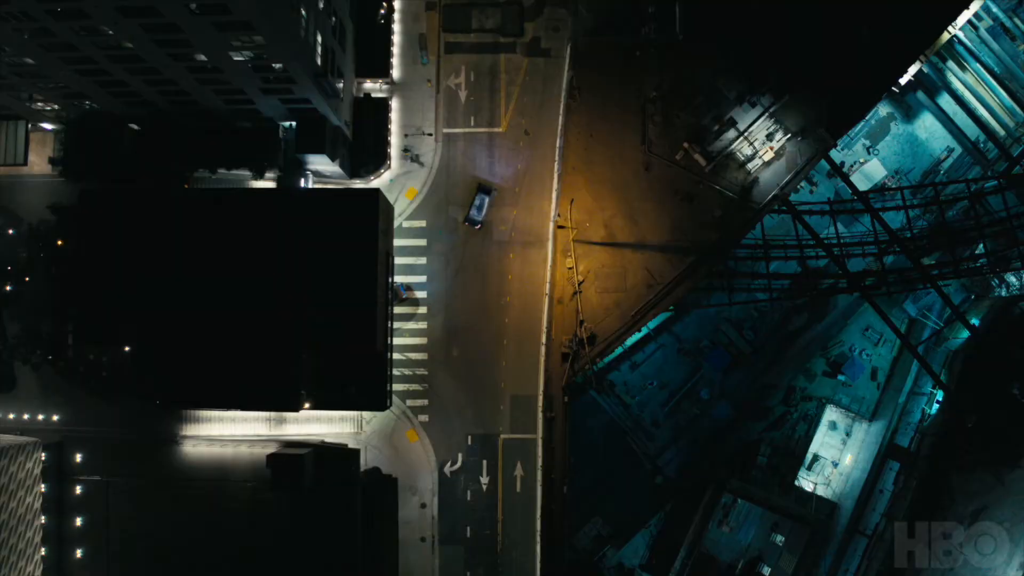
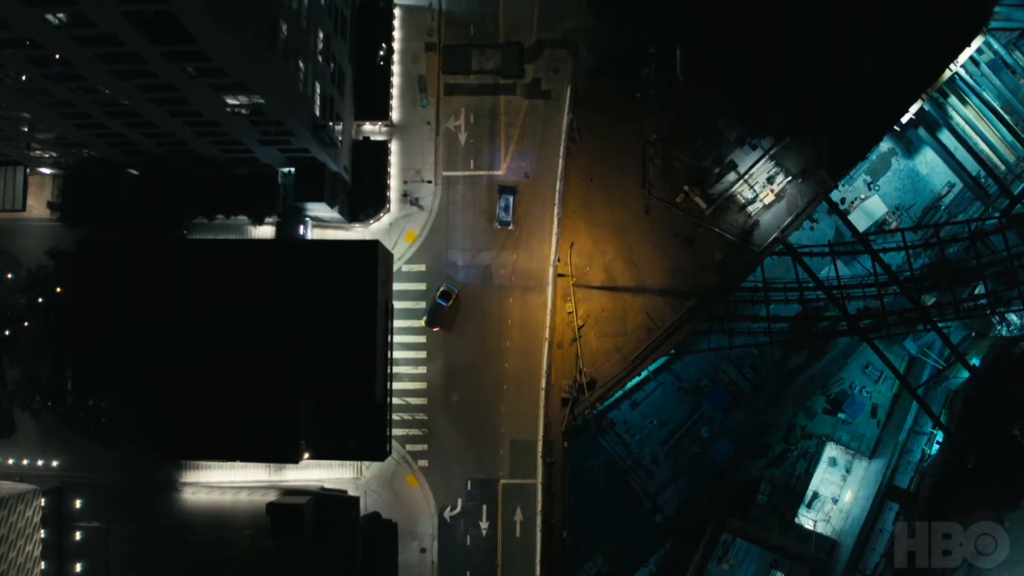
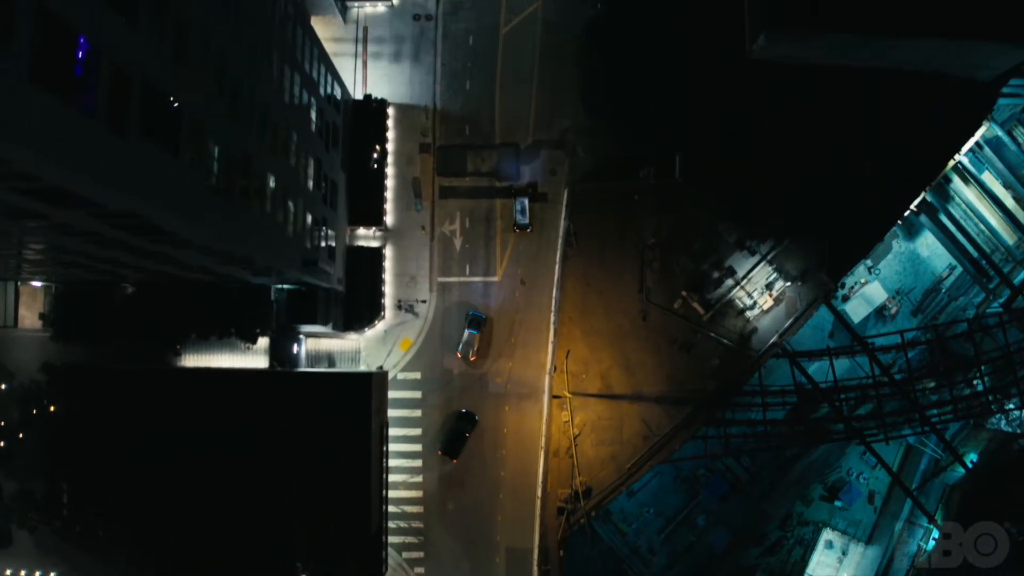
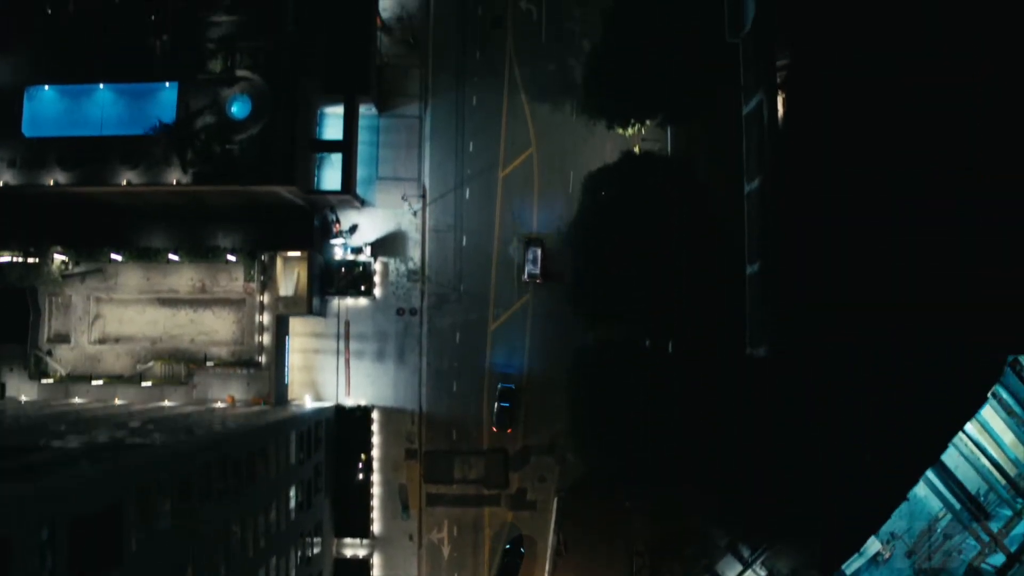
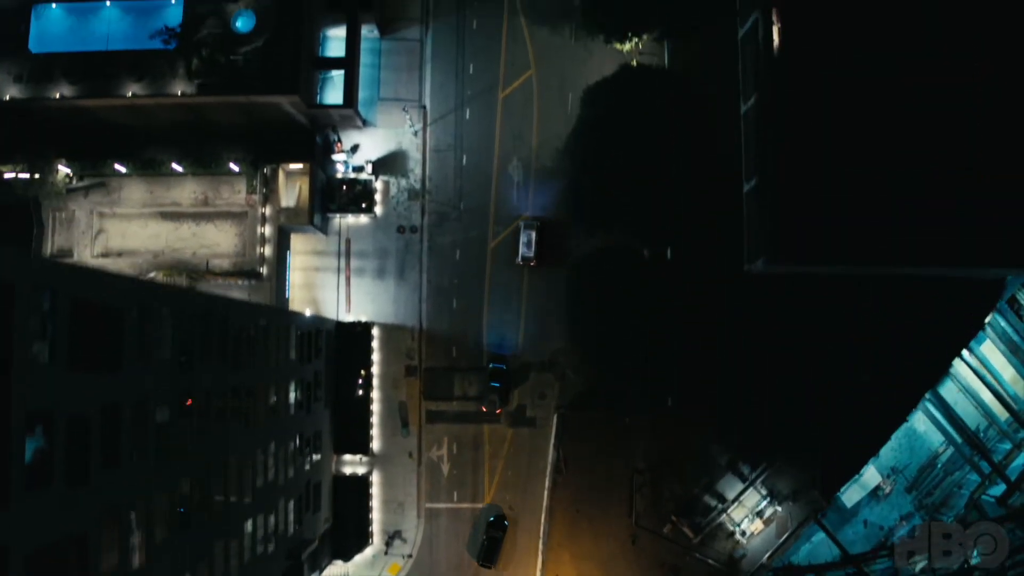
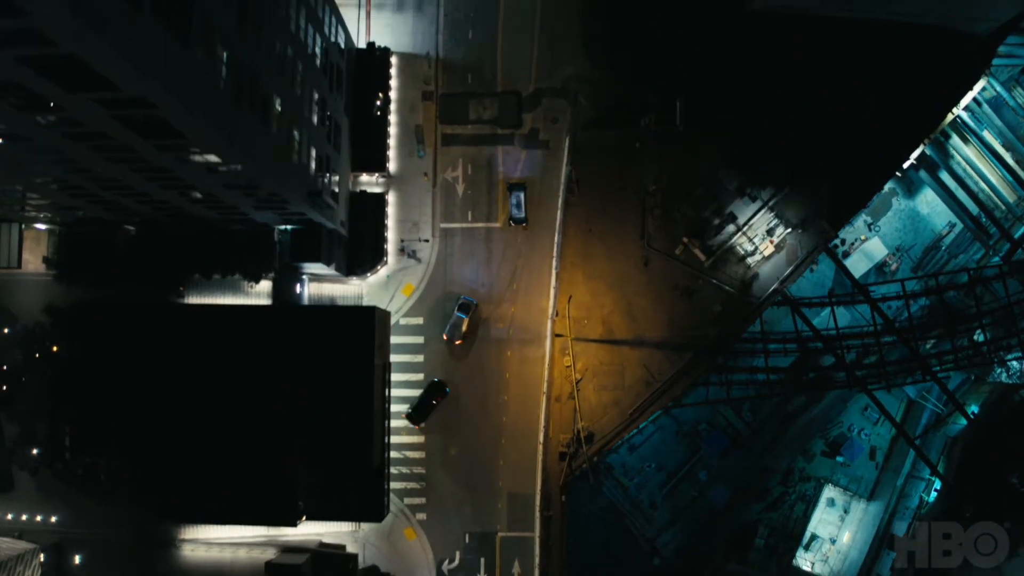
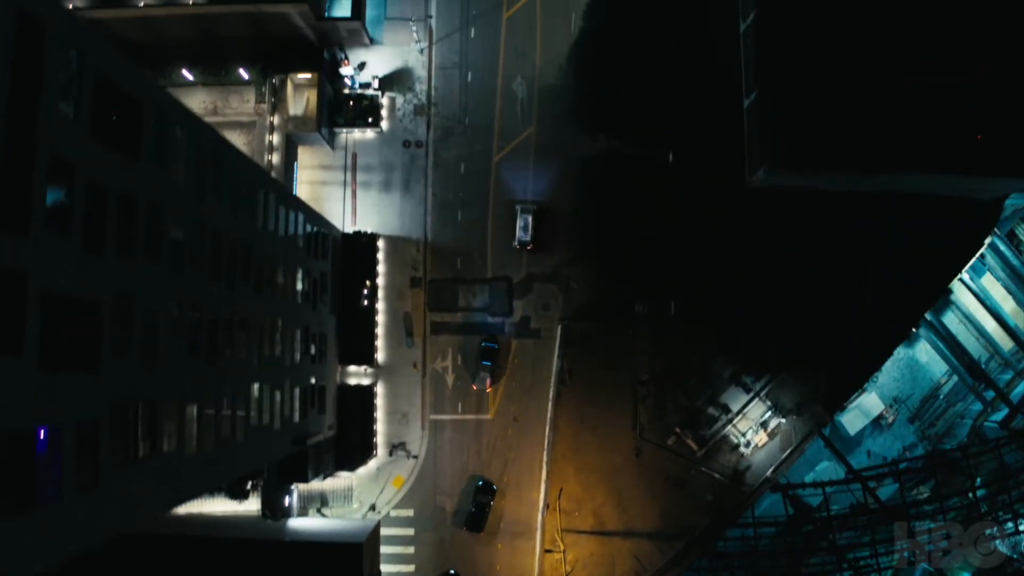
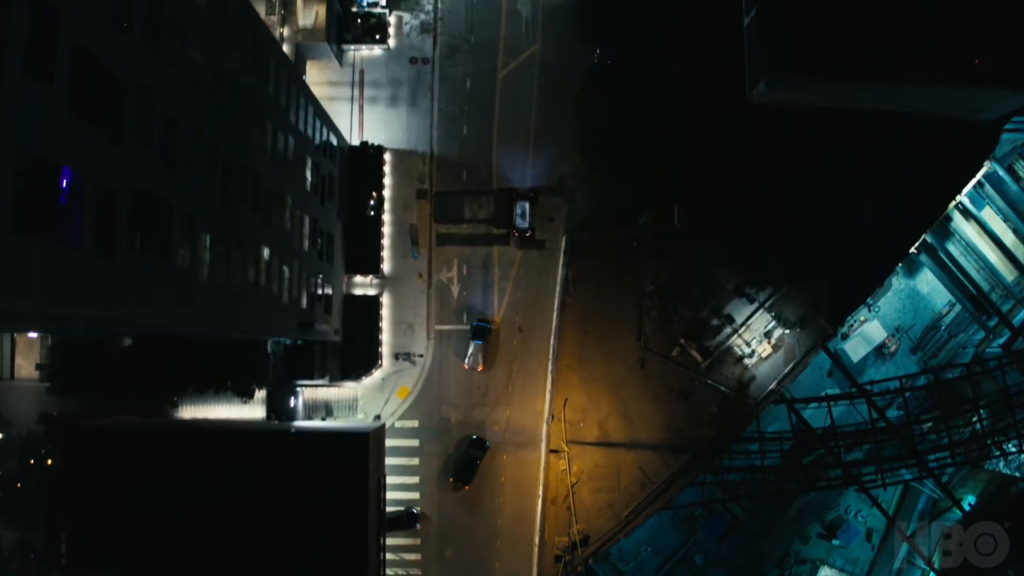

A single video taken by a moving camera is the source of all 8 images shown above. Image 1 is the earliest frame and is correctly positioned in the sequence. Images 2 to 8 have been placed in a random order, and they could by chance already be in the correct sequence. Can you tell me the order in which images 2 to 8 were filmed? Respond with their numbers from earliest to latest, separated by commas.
2, 6, 3, 8, 7, 5, 4
